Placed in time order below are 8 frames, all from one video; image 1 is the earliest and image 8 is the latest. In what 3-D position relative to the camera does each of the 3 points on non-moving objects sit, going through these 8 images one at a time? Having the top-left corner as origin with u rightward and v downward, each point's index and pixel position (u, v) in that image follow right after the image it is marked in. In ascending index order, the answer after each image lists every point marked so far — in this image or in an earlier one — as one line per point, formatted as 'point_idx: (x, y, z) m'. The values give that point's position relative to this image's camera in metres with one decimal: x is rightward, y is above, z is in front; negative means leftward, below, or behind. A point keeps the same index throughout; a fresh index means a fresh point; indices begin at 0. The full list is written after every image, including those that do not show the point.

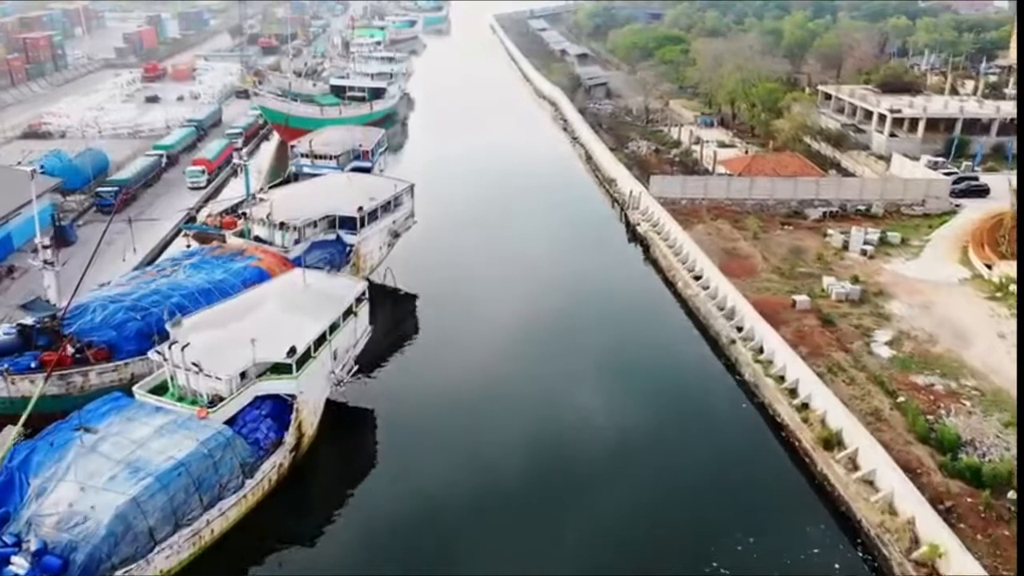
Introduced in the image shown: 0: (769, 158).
0: (+5.7, +2.9, +19.4) m
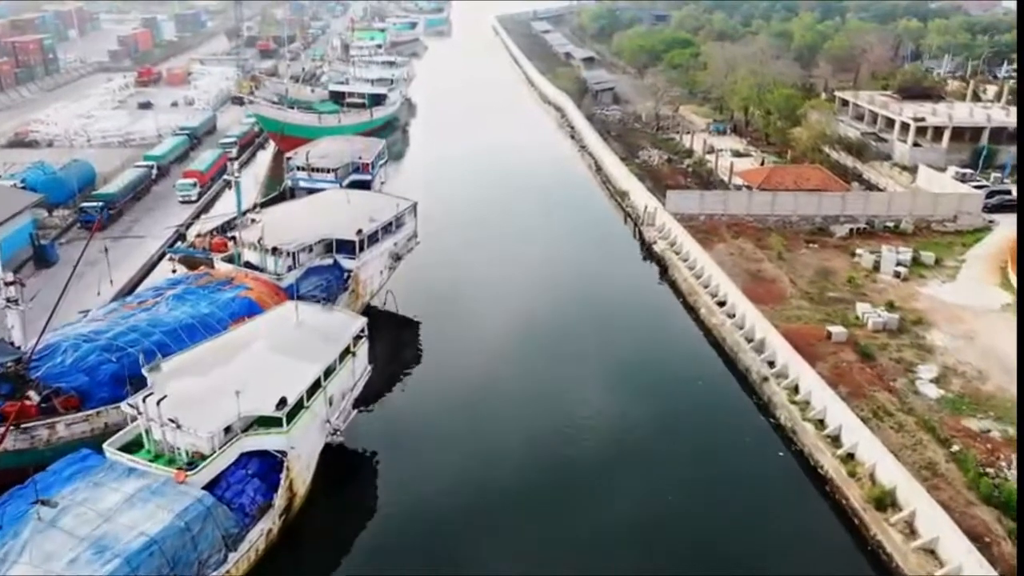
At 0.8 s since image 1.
0: (+5.9, +2.5, +18.4) m
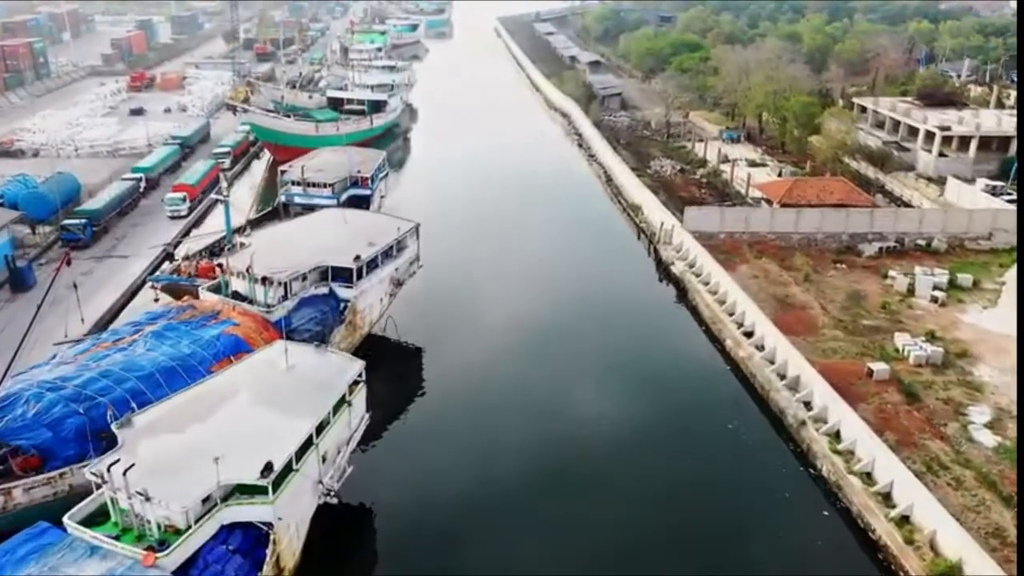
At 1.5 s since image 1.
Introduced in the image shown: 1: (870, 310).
0: (+6.0, +2.1, +17.5) m
1: (+5.3, -0.3, +12.8) m
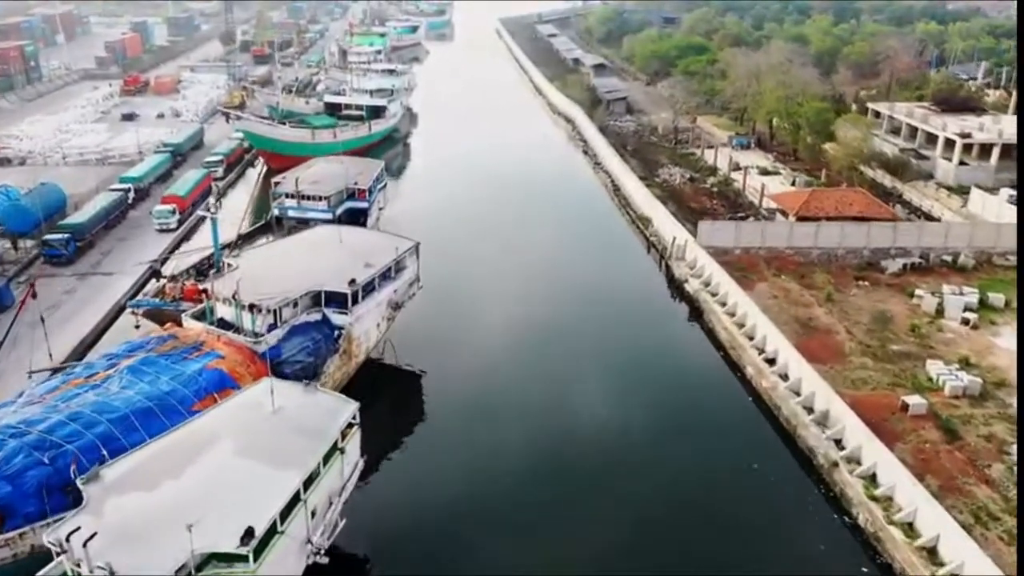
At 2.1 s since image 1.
0: (+6.1, +1.8, +16.7) m
1: (+5.3, -0.6, +12.0) m
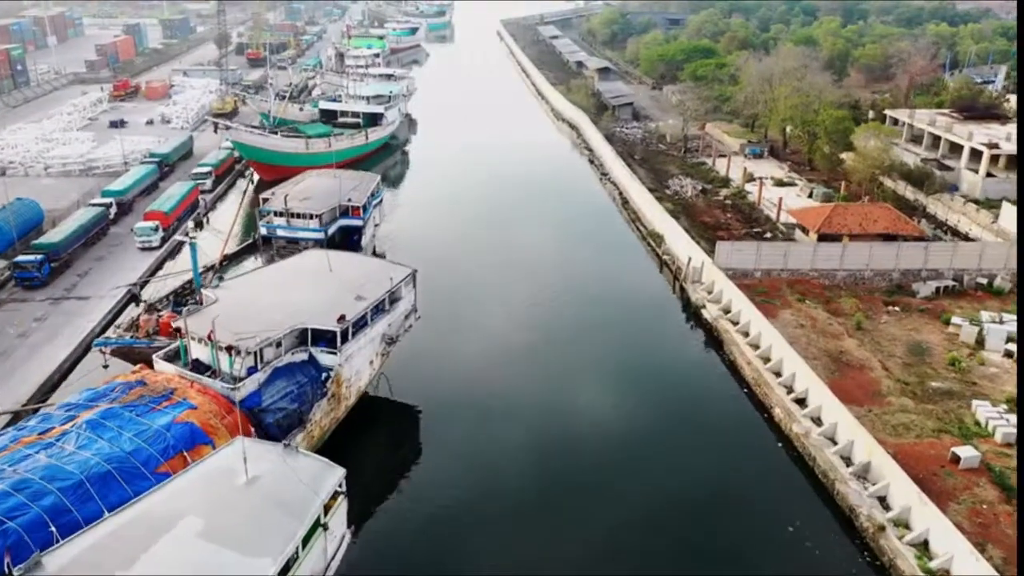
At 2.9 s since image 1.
0: (+6.2, +1.4, +15.8) m
1: (+5.4, -1.0, +11.1) m
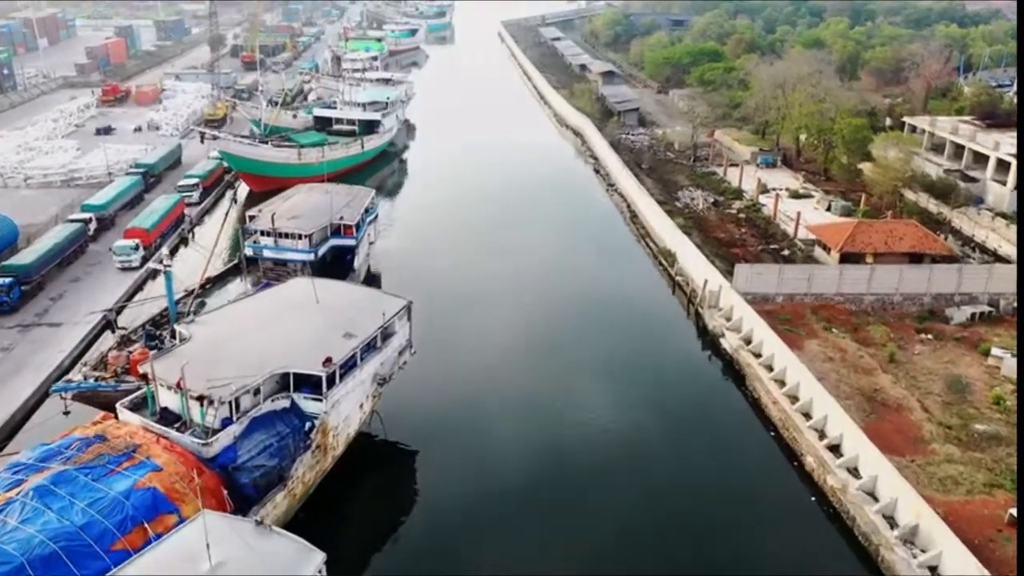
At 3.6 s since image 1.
0: (+6.2, +1.1, +14.8) m
1: (+5.5, -1.4, +10.1) m
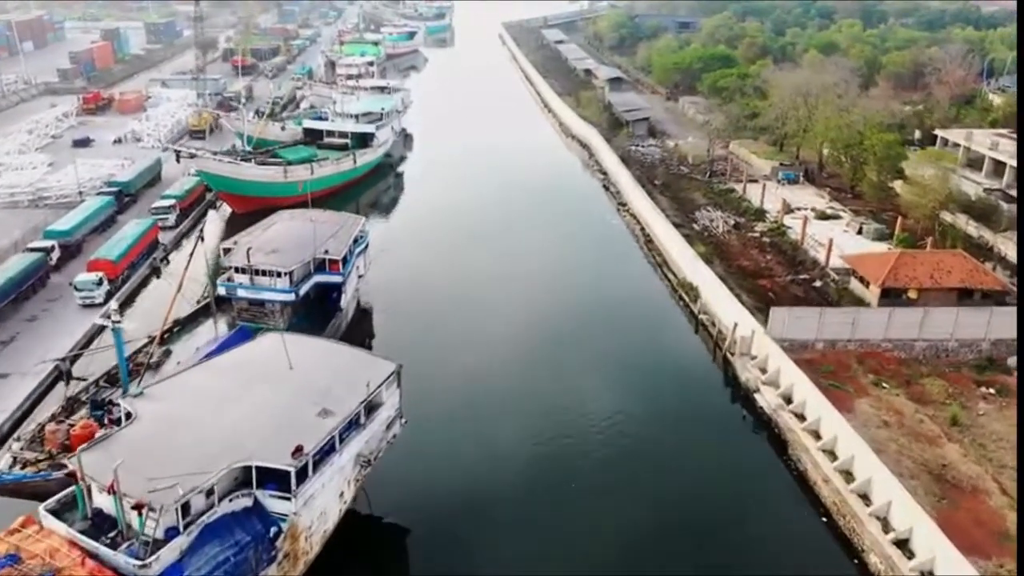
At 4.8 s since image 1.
0: (+6.3, +0.5, +13.4) m
1: (+5.5, -2.0, +8.7) m
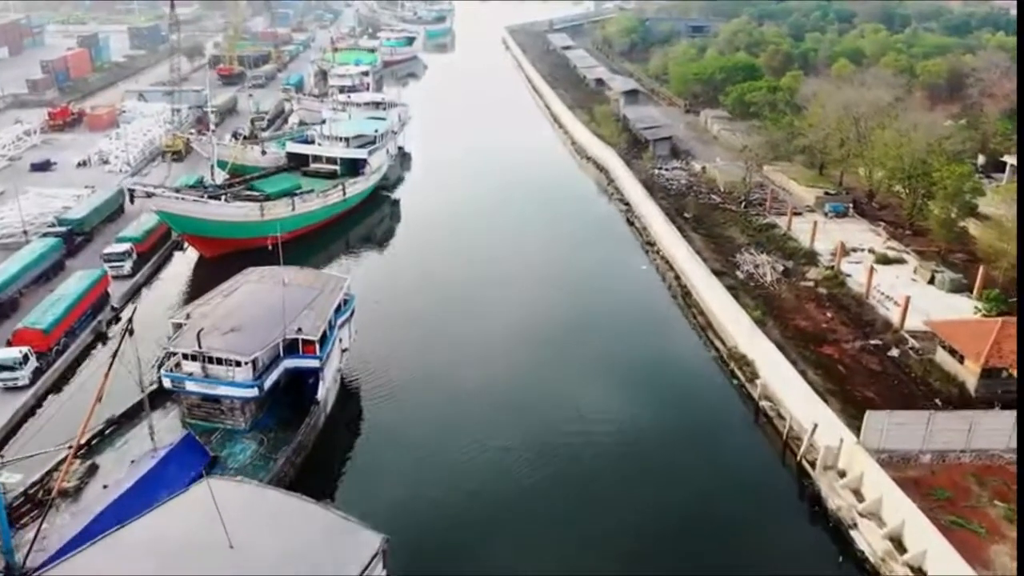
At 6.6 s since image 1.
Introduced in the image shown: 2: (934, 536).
0: (+6.5, -0.5, +11.0) m
1: (+5.8, -3.0, +6.3) m
2: (+3.6, -2.1, +7.4) m
